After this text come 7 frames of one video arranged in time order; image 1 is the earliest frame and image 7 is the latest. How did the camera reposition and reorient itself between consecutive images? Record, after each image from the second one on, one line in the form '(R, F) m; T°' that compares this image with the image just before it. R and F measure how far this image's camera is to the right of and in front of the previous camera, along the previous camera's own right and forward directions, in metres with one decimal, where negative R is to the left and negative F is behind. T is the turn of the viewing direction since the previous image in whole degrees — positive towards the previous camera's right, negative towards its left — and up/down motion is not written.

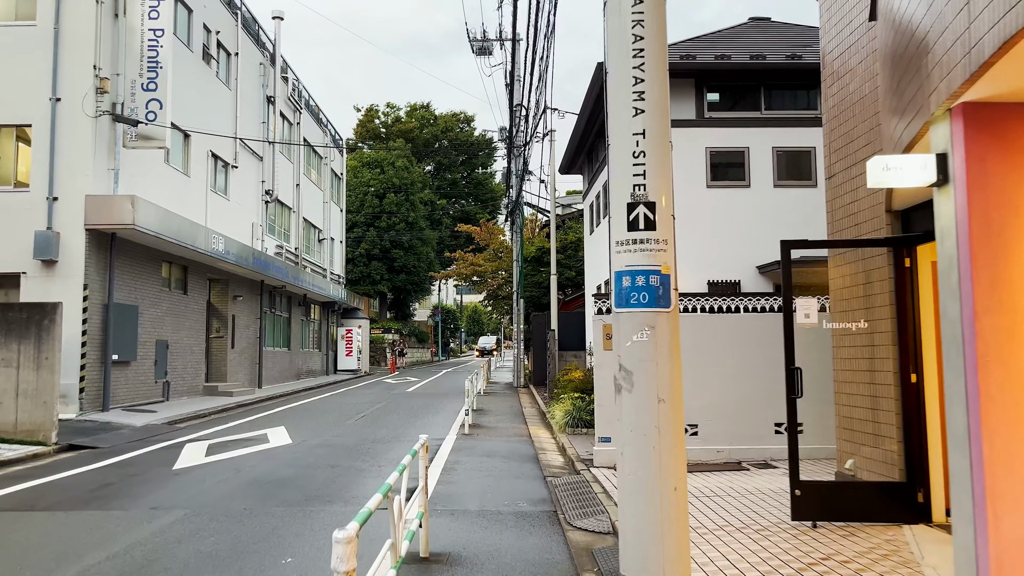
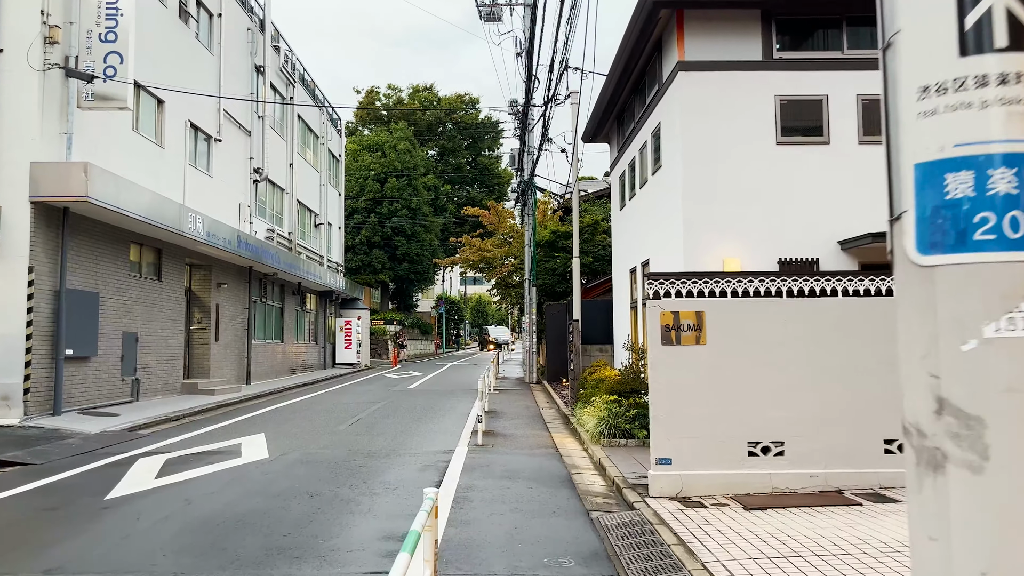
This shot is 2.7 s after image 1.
(-0.3, +2.5) m; 0°
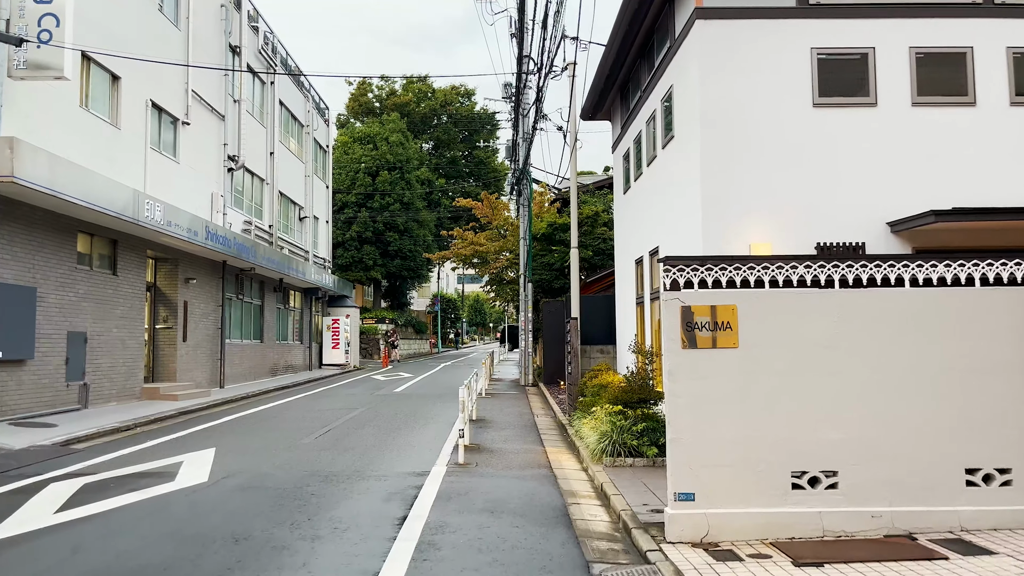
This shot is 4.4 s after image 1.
(+0.2, +1.8) m; 0°
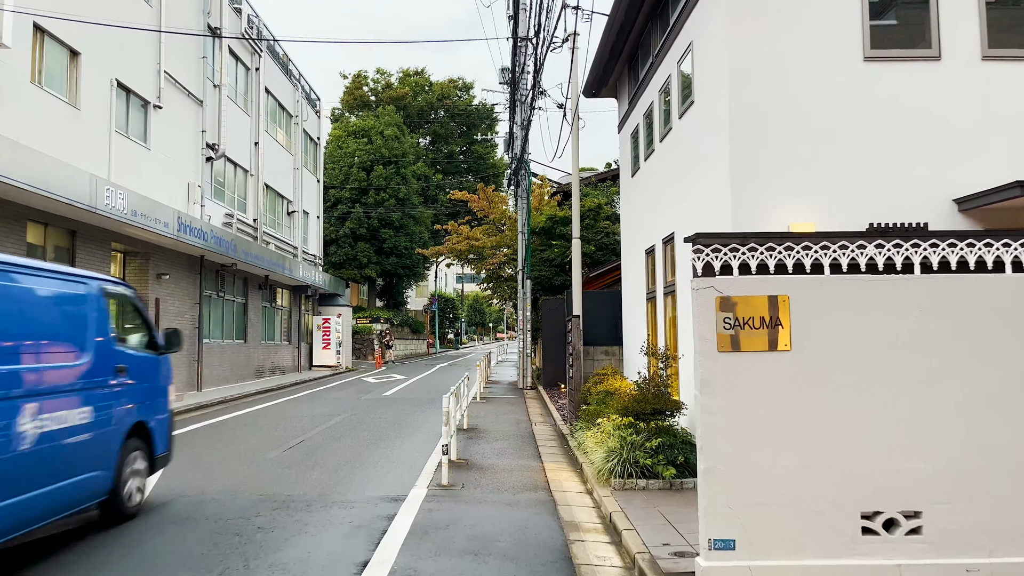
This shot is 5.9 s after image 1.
(+0.1, +1.5) m; 0°
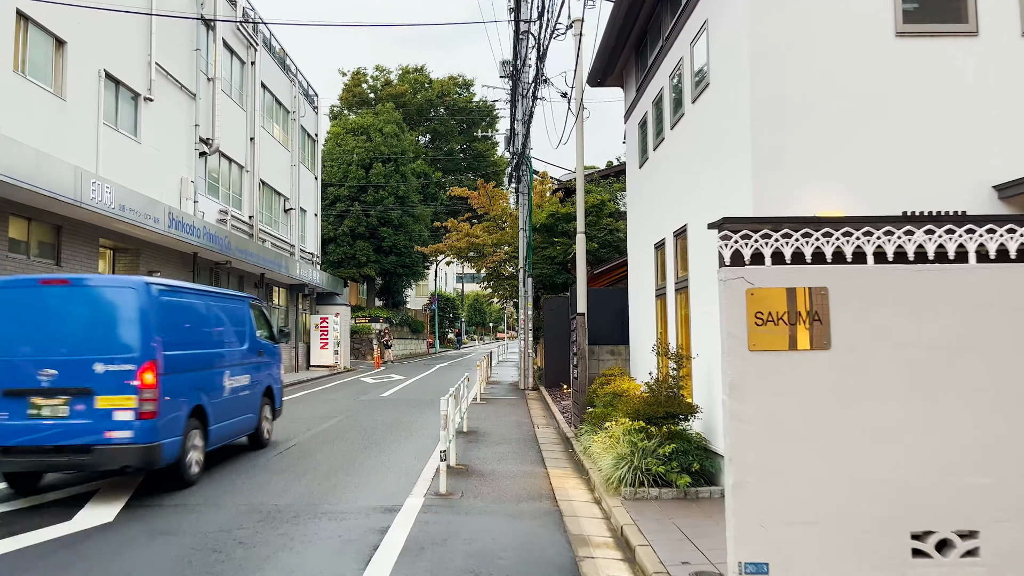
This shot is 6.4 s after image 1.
(0.0, +0.6) m; 0°
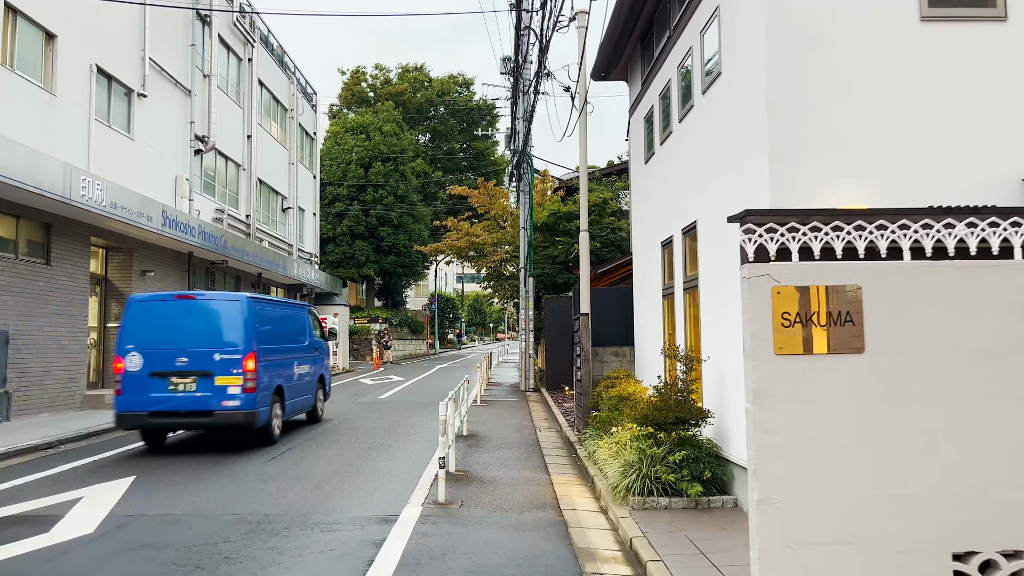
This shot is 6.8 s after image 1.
(0.0, +0.4) m; 0°
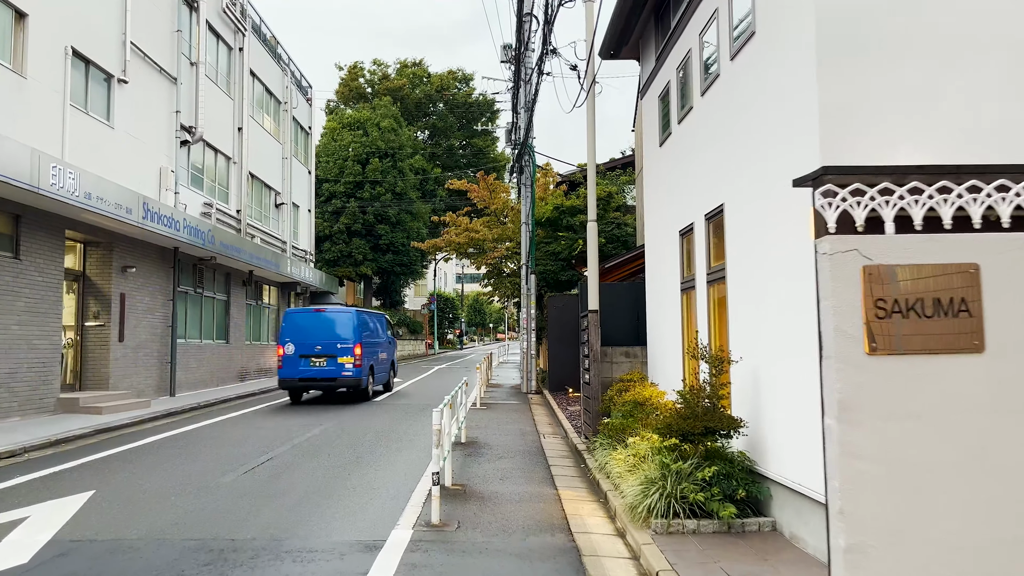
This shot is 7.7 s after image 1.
(0.0, +1.0) m; 0°
